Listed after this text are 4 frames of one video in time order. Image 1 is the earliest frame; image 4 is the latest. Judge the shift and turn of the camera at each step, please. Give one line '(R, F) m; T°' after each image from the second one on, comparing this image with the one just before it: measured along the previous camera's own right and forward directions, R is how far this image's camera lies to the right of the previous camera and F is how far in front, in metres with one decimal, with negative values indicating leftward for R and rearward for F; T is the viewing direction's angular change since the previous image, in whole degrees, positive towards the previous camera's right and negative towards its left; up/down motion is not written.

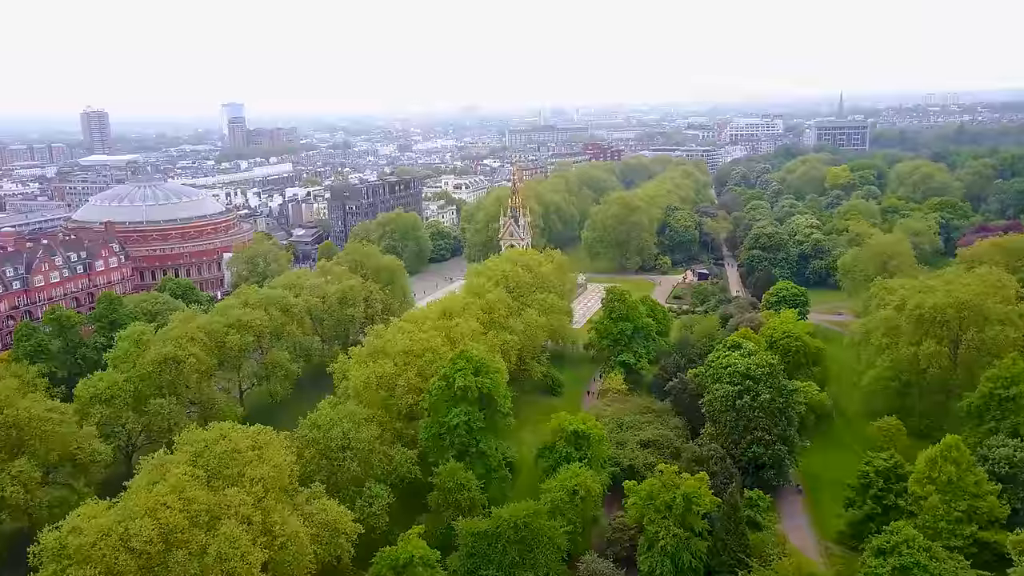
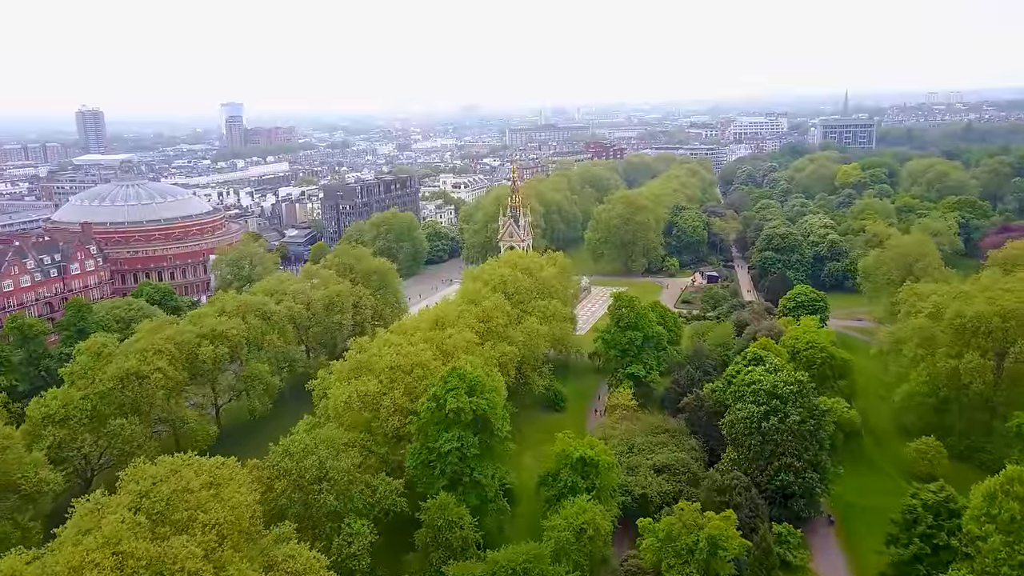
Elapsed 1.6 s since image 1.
(+0.1, +4.6) m; 0°
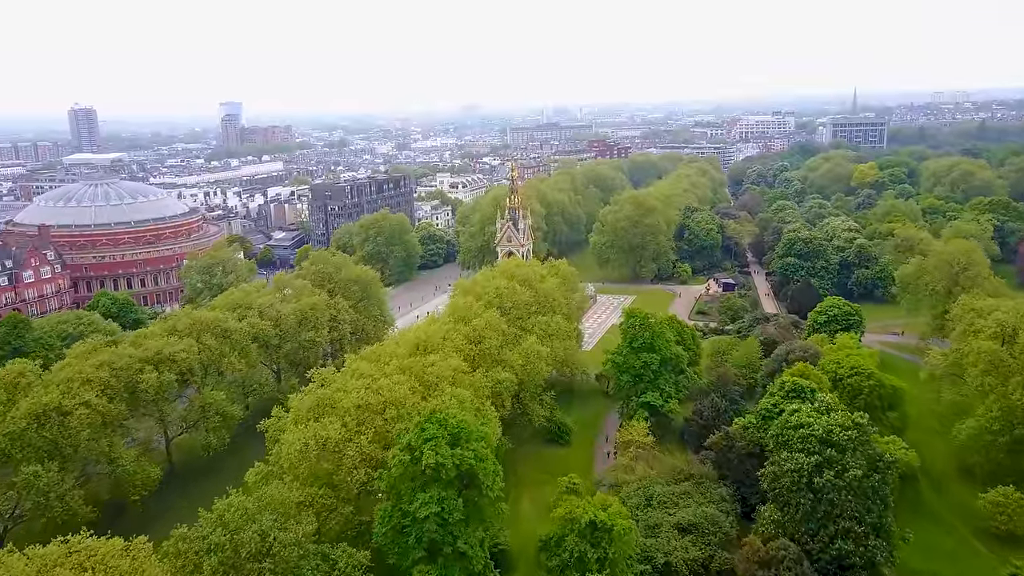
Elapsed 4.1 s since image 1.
(+0.3, +7.2) m; 0°
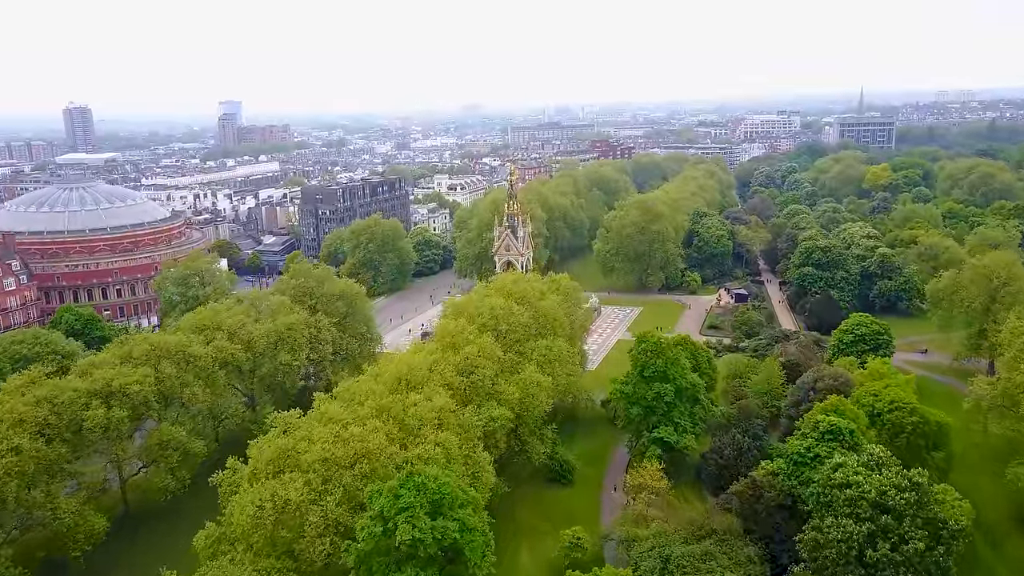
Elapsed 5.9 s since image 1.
(+0.3, +5.0) m; 0°
